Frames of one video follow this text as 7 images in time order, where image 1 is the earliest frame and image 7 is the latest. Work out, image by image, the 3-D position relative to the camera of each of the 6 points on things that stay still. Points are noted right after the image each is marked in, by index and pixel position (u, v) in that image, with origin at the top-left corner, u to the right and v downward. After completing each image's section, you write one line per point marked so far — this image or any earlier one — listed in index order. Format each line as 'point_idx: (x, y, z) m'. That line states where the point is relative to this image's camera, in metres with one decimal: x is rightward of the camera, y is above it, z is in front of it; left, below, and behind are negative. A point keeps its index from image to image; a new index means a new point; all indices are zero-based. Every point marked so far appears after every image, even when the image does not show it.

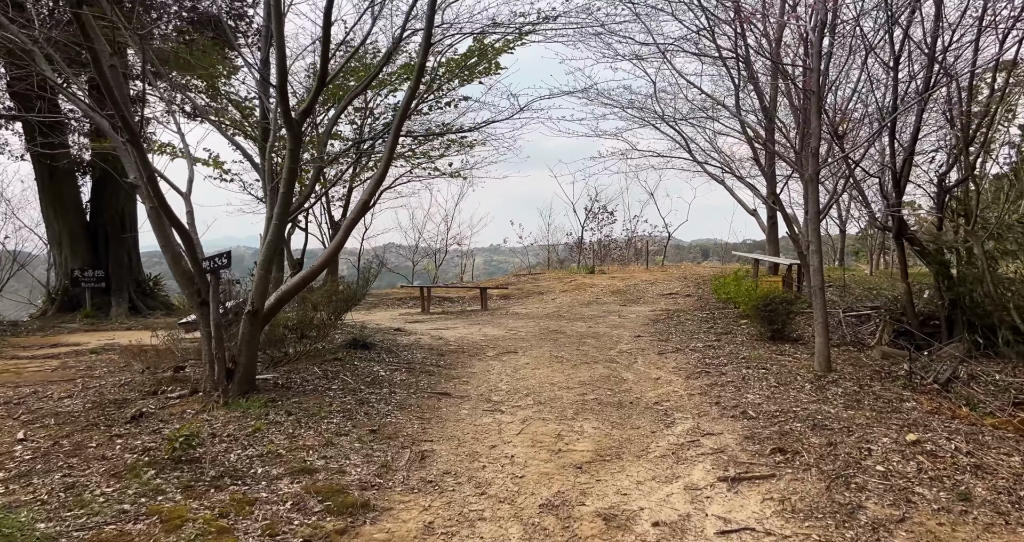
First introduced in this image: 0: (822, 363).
0: (+2.8, -0.9, +6.7) m
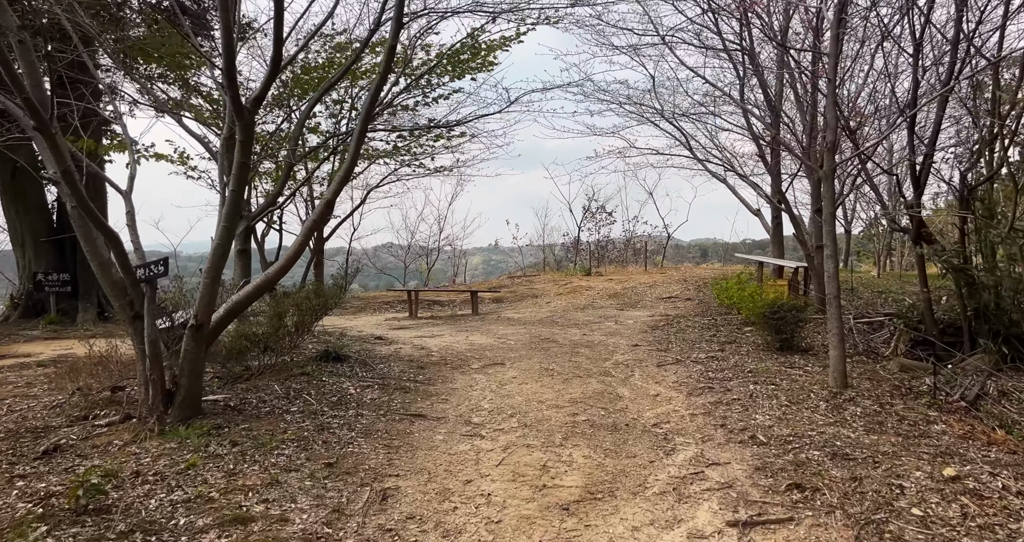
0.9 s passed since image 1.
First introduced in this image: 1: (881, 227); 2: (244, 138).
0: (+2.7, -0.9, +6.1) m
1: (+7.9, +1.0, +15.7) m
2: (-1.8, +0.9, +4.8) m
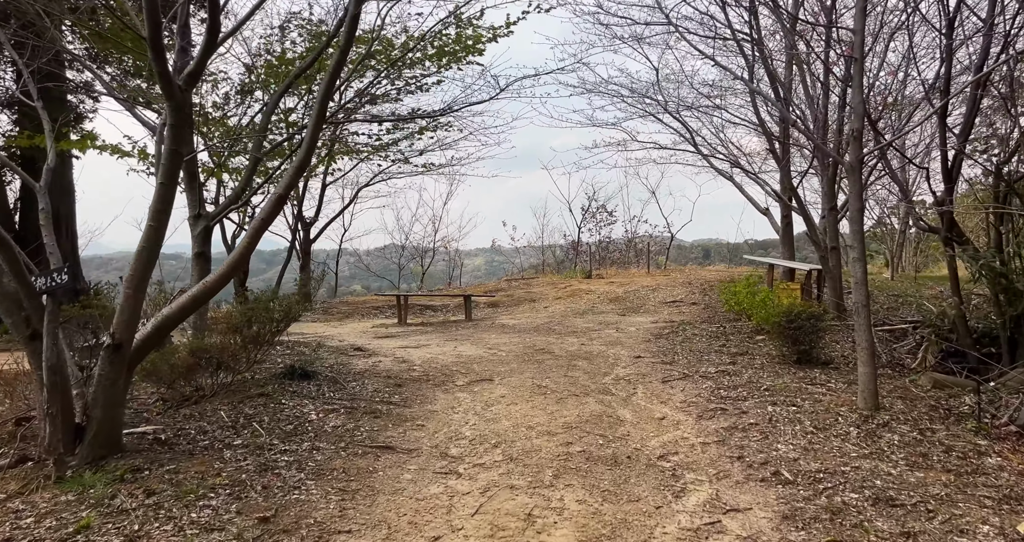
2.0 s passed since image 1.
0: (+2.6, -0.9, +5.4) m
1: (+7.8, +0.9, +15.0) m
2: (-1.9, +0.8, +4.1) m
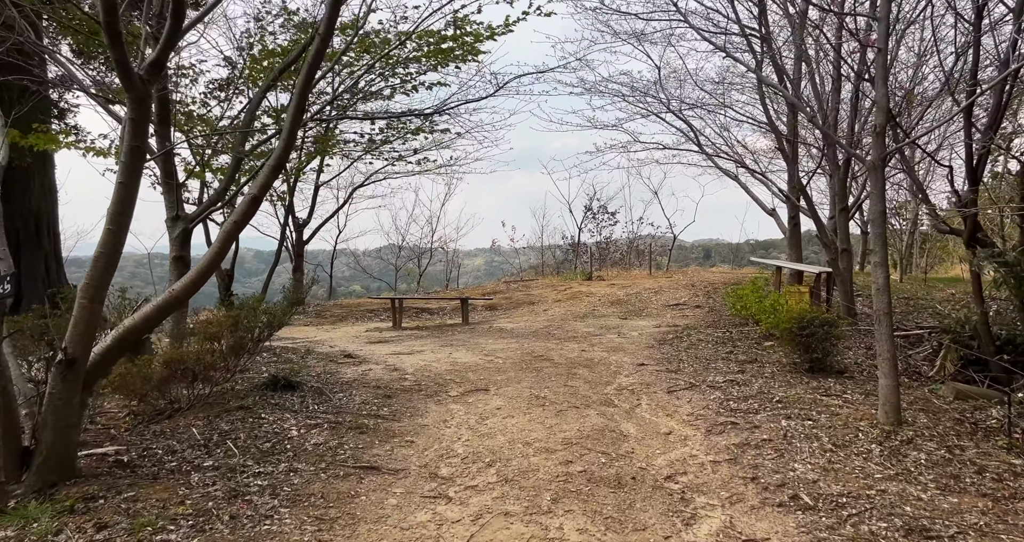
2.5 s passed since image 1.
0: (+2.6, -1.0, +5.0) m
1: (+7.8, +0.9, +14.6) m
2: (-1.9, +0.8, +3.7) m
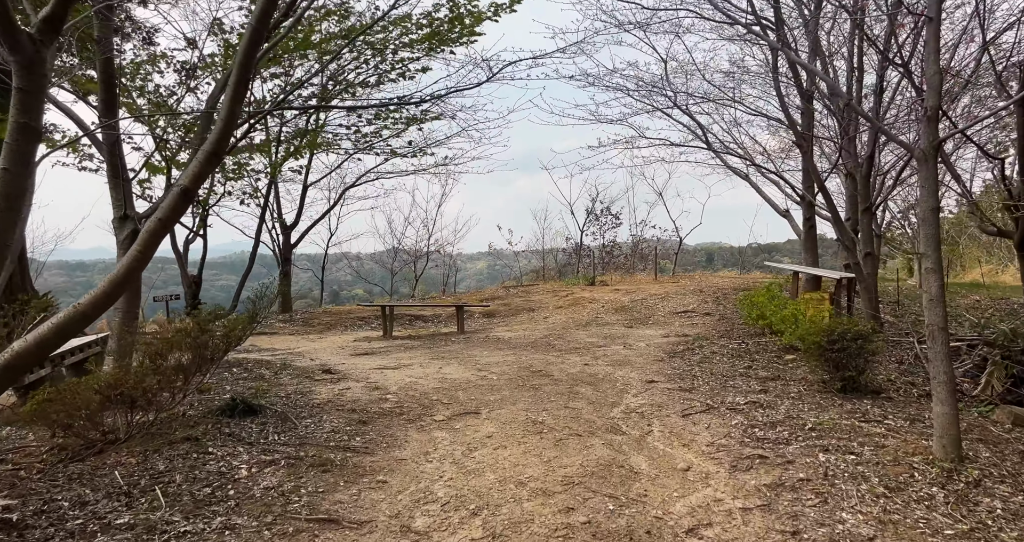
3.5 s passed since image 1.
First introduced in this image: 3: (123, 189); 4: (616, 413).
0: (+2.5, -1.0, +4.2) m
1: (+7.8, +0.8, +13.8) m
2: (-2.0, +0.7, +3.0) m
3: (-2.9, +0.6, +5.5) m
4: (+0.8, -1.1, +5.7) m
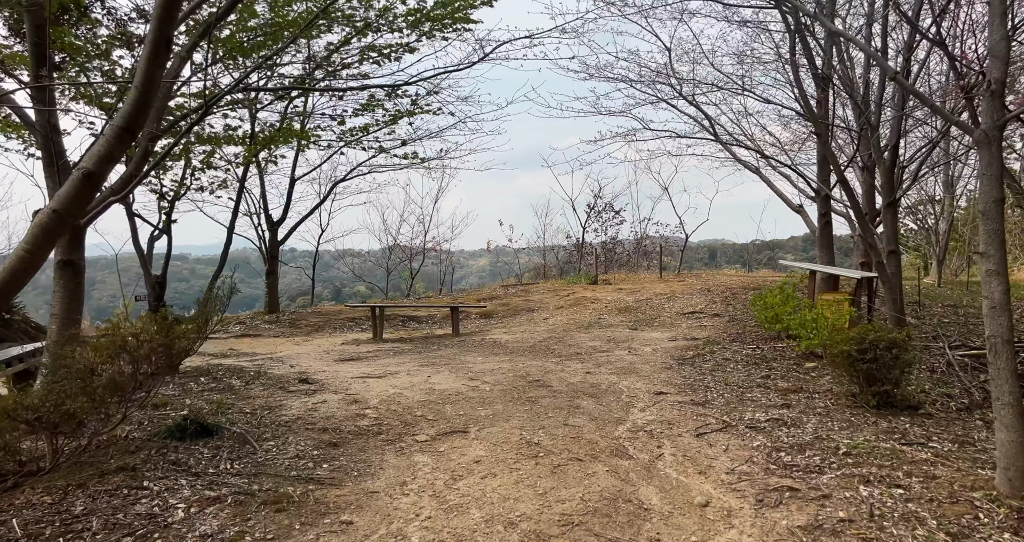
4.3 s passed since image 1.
0: (+2.5, -1.0, +3.6) m
1: (+7.7, +0.8, +13.2) m
2: (-2.0, +0.7, +2.3) m
3: (-3.0, +0.6, +4.9) m
4: (+0.8, -1.1, +5.1) m
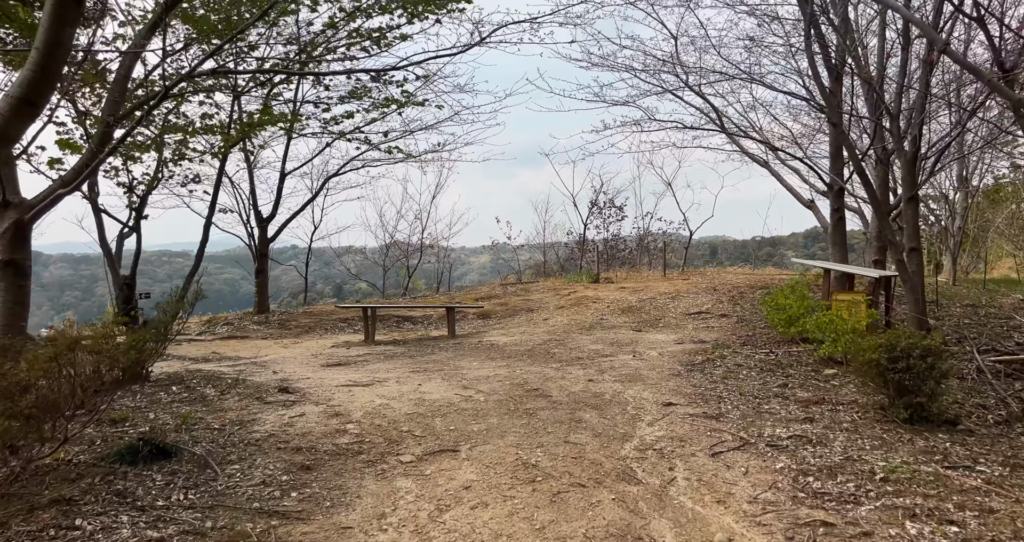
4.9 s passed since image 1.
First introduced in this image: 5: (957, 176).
0: (+2.4, -1.1, +3.1) m
1: (+7.7, +0.9, +12.7) m
2: (-2.0, +0.7, +1.8) m
3: (-3.0, +0.6, +4.4) m
4: (+0.7, -1.1, +4.6) m
5: (+8.4, +1.8, +13.8) m
